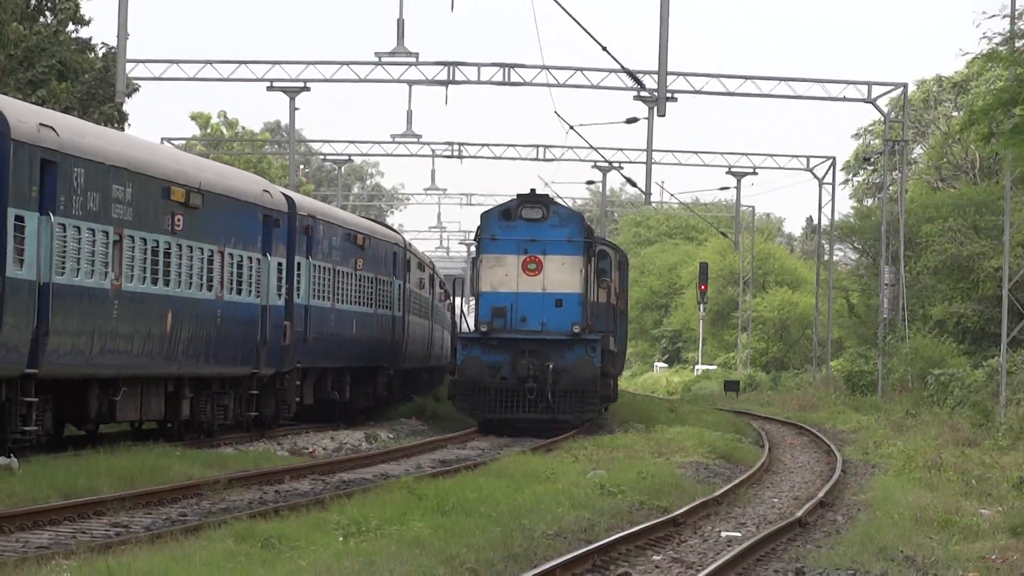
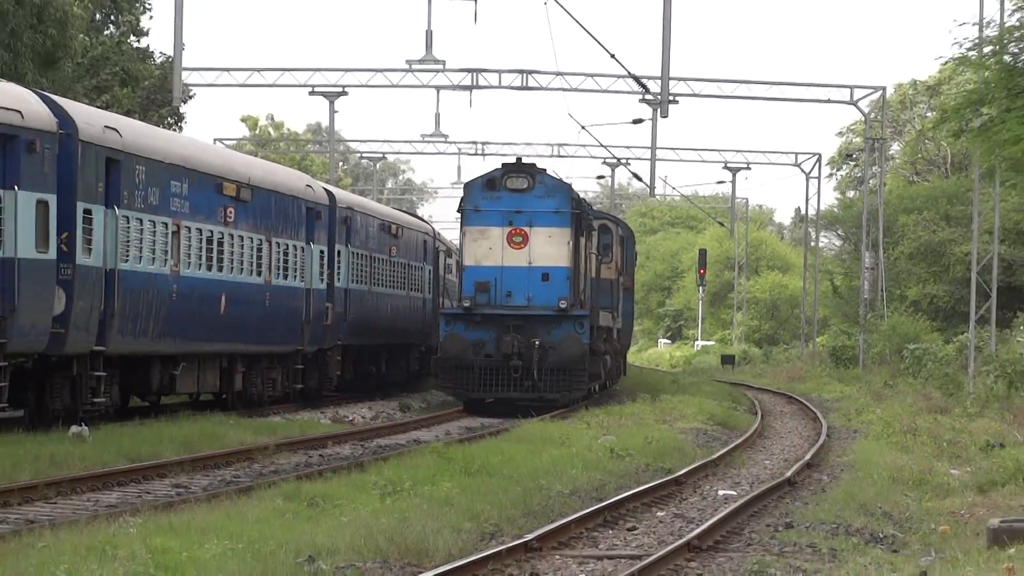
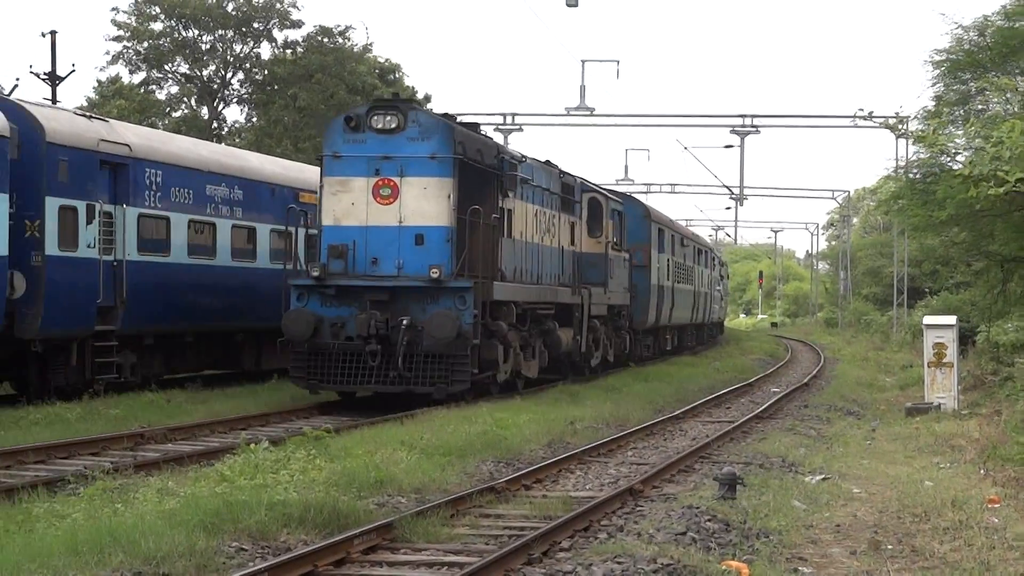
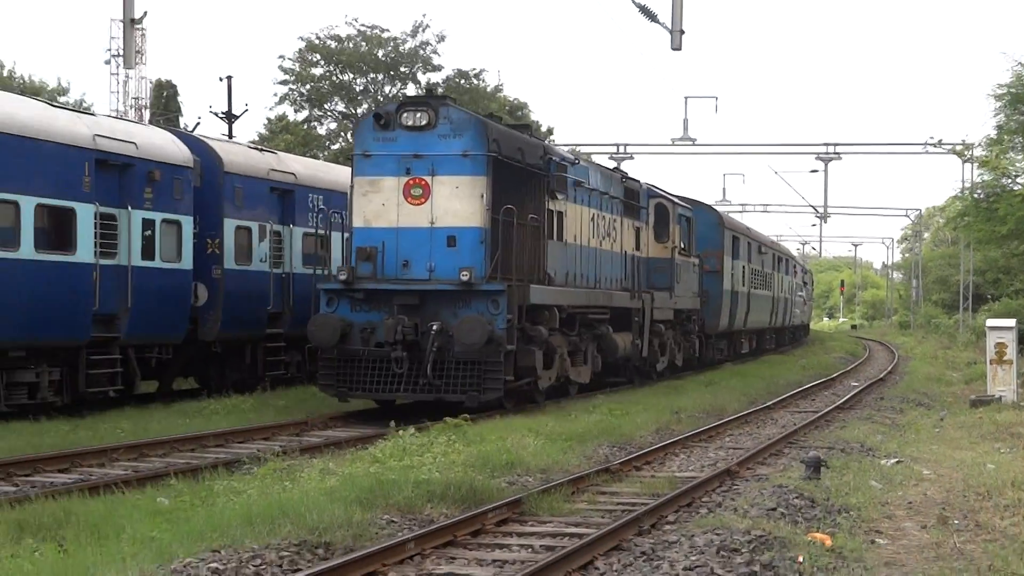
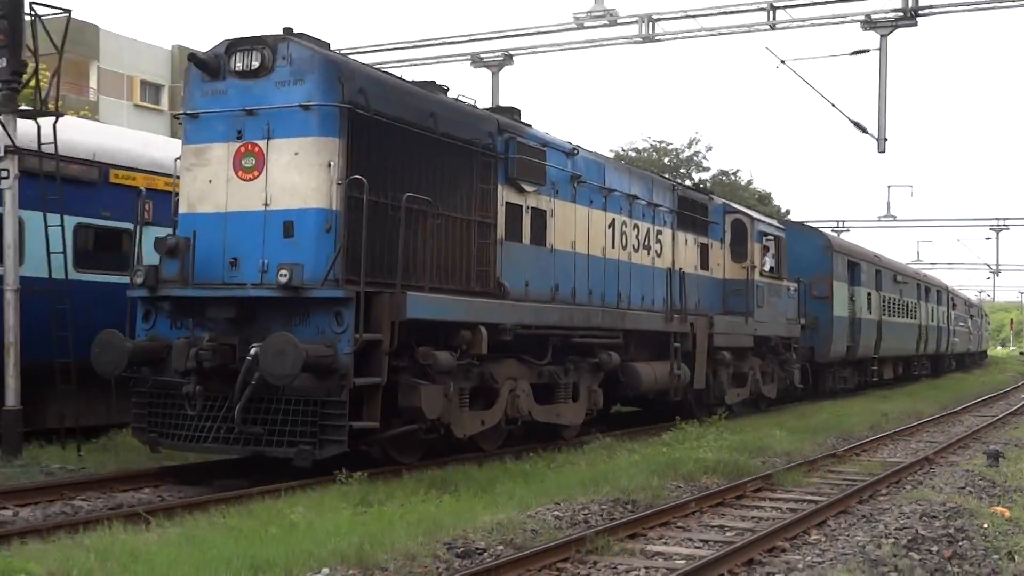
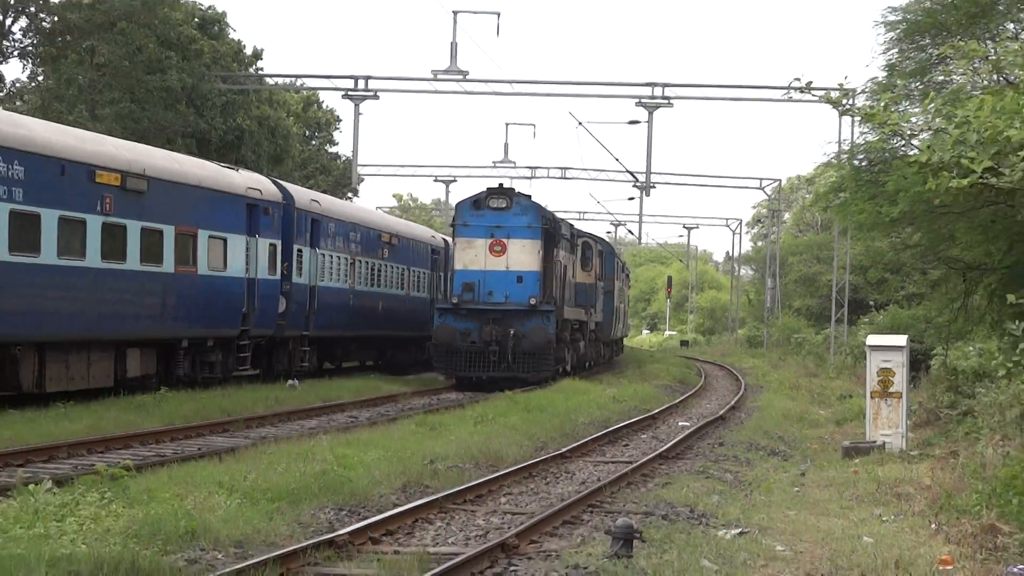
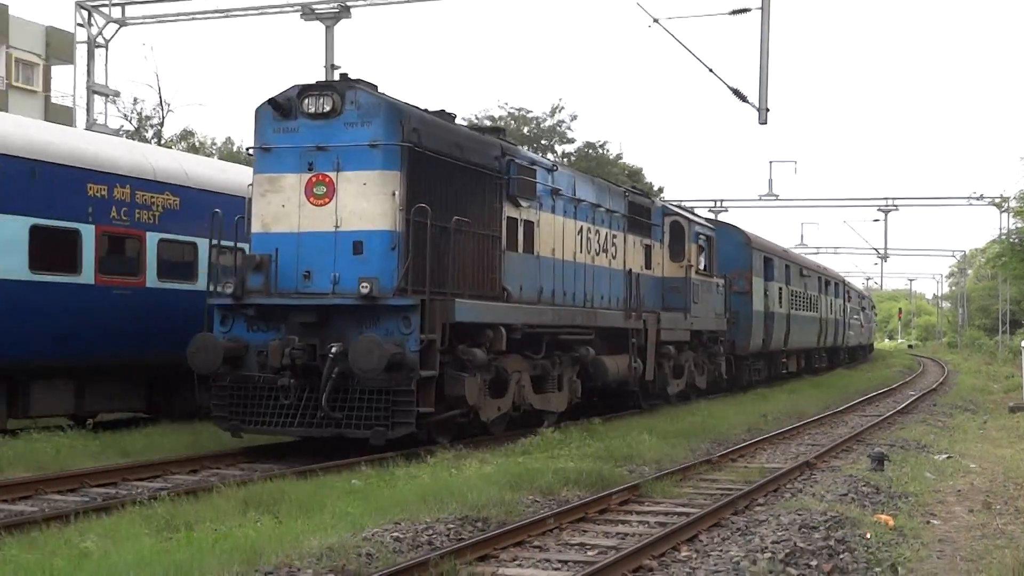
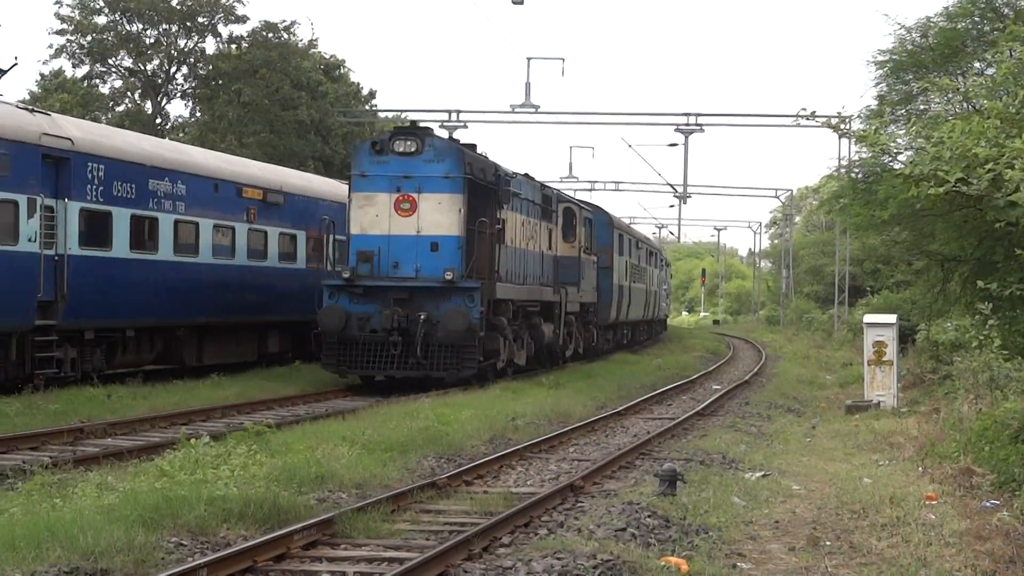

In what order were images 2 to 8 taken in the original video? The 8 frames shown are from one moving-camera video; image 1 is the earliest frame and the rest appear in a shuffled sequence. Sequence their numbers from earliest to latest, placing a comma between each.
2, 6, 8, 3, 4, 7, 5
